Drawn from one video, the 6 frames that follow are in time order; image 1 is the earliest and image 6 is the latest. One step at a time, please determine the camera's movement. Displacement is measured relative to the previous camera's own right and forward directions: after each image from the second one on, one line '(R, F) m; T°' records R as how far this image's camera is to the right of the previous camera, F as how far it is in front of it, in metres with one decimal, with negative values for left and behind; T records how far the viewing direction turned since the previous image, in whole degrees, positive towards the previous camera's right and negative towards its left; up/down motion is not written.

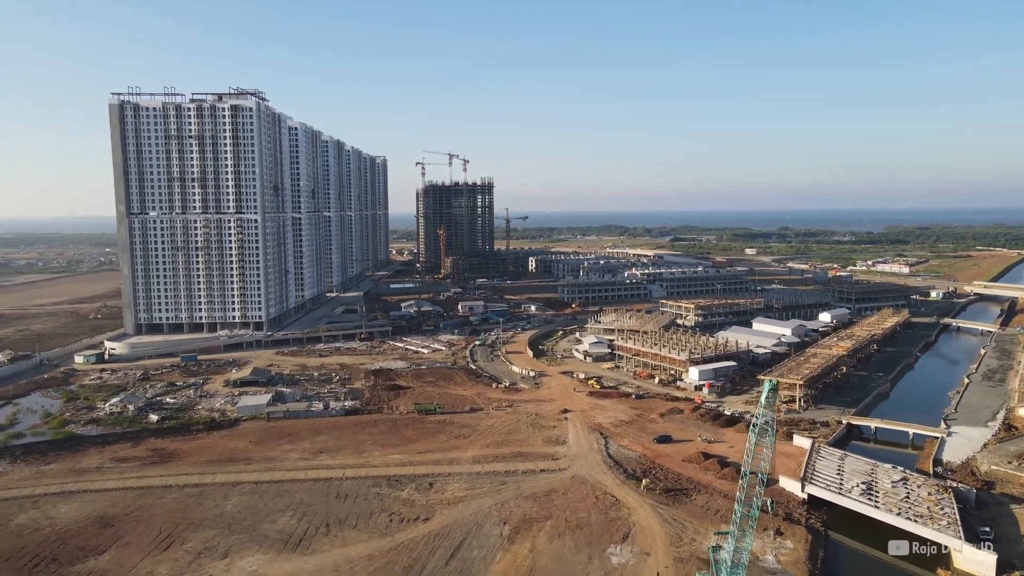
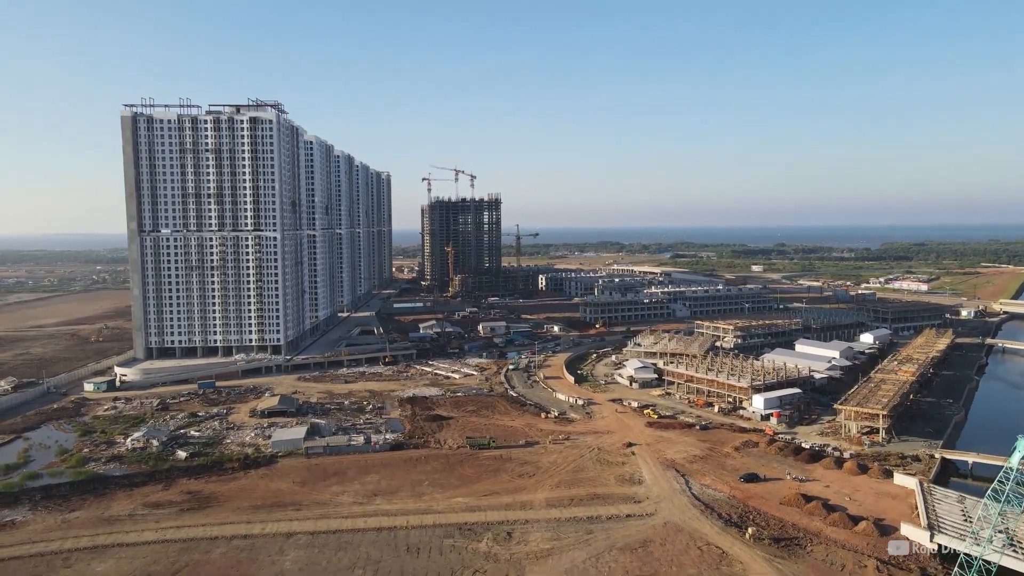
(-4.2, +3.5) m; +1°
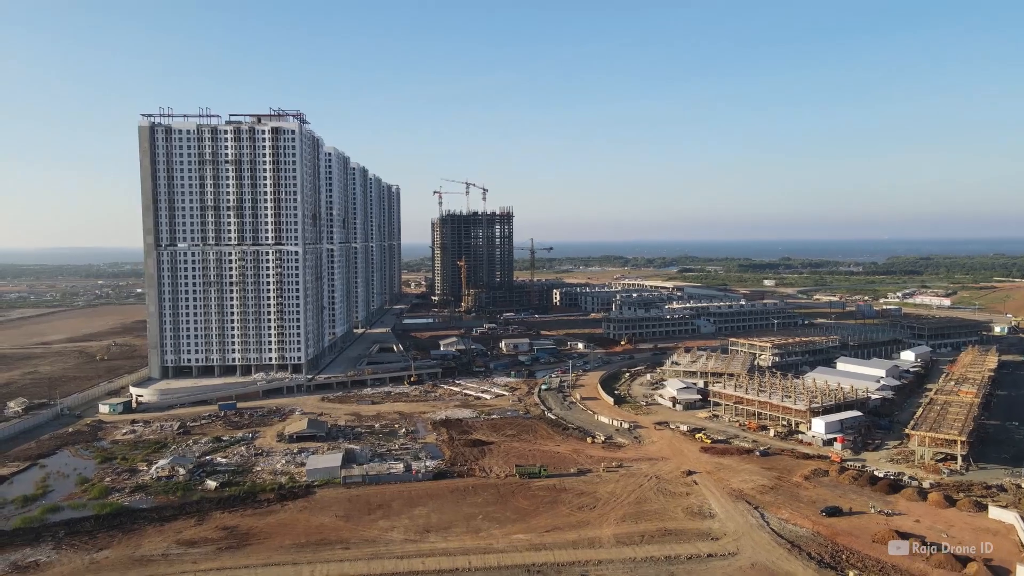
(-3.0, +2.6) m; 0°
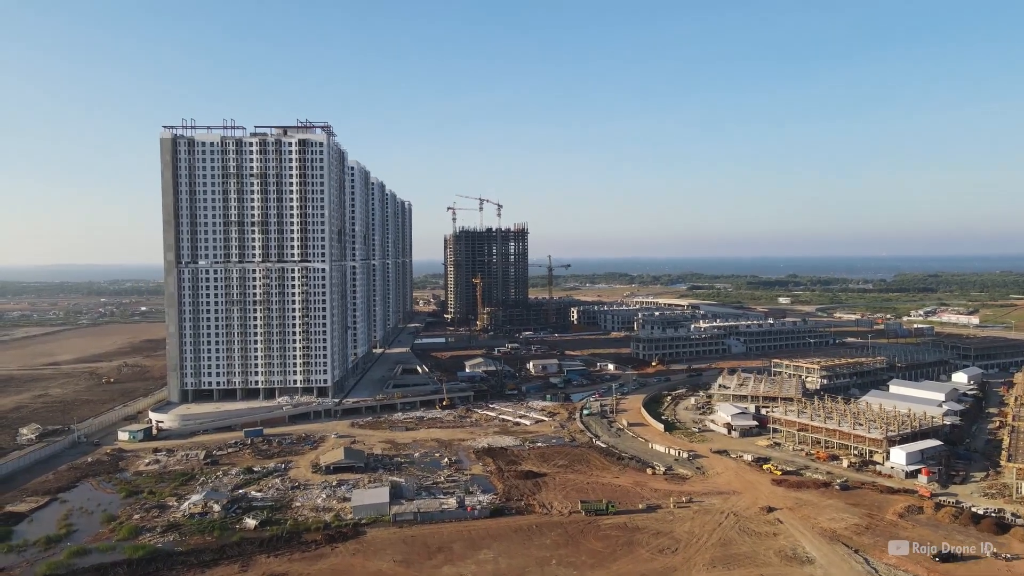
(-3.4, +3.1) m; 0°
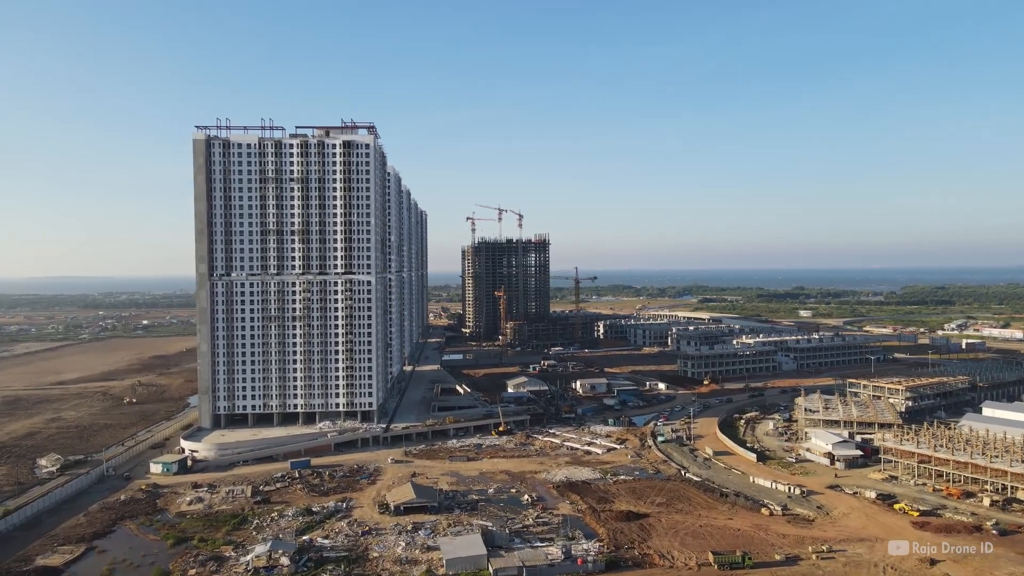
(-5.5, +5.2) m; +1°
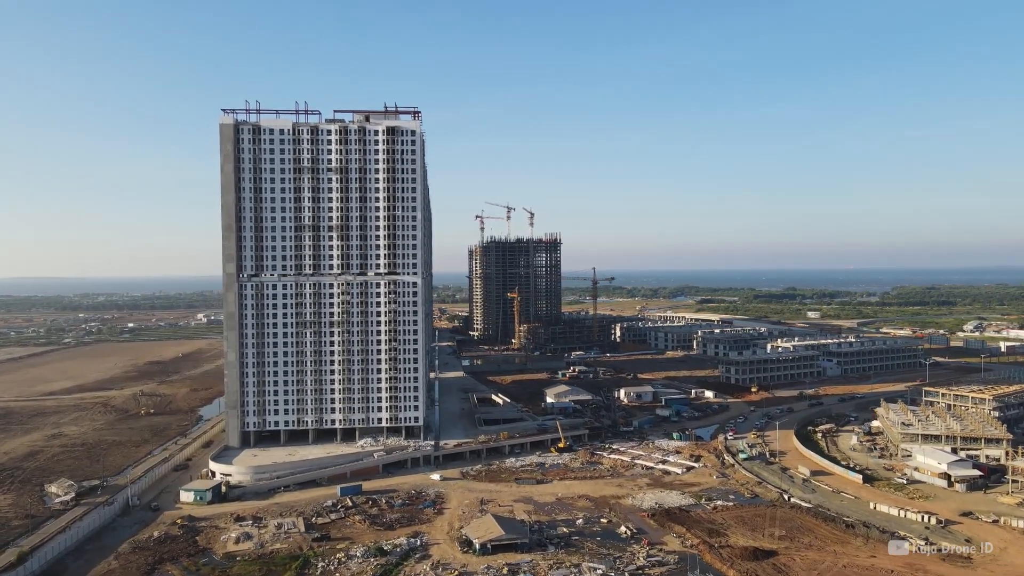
(-5.9, +5.6) m; +2°
